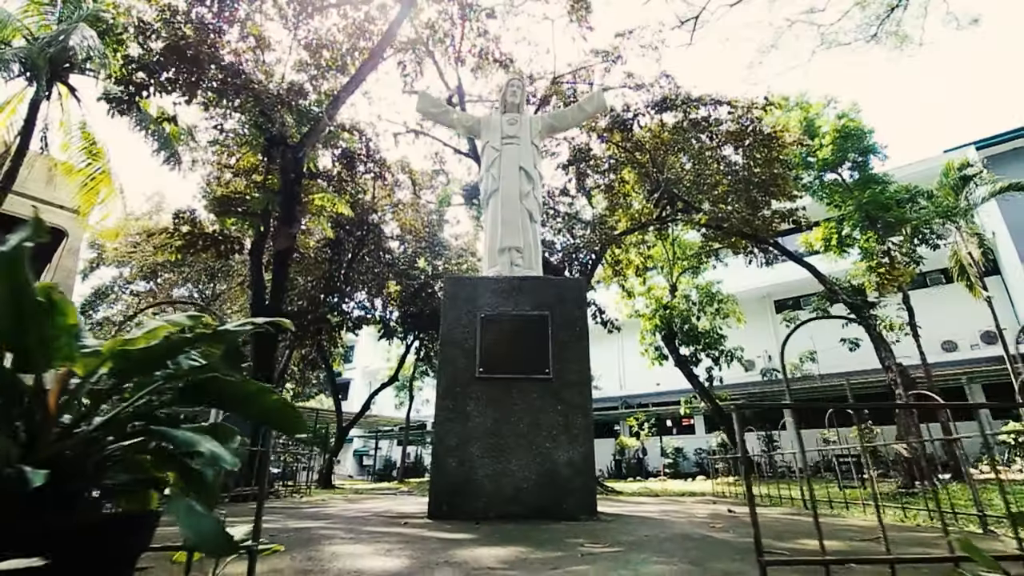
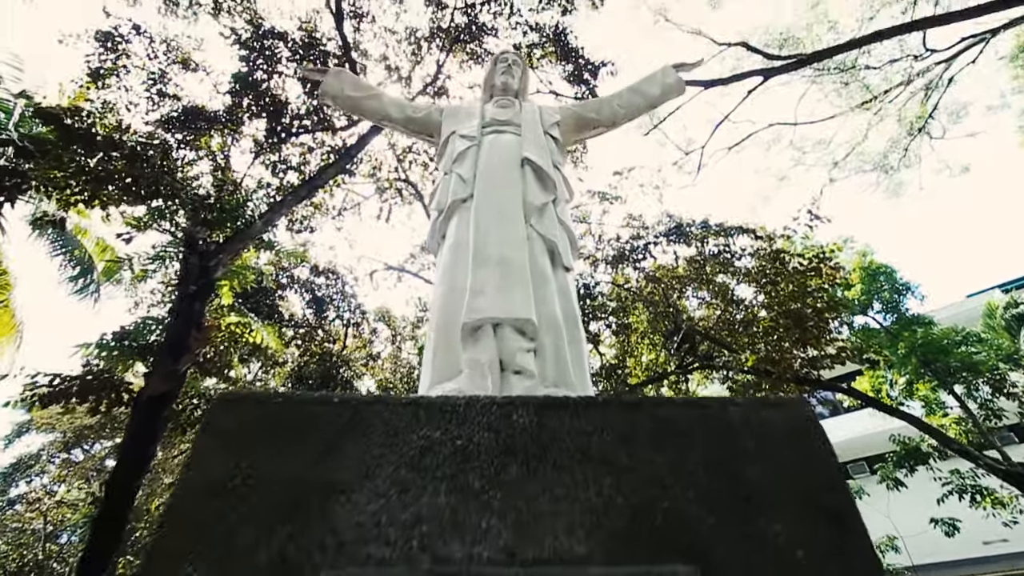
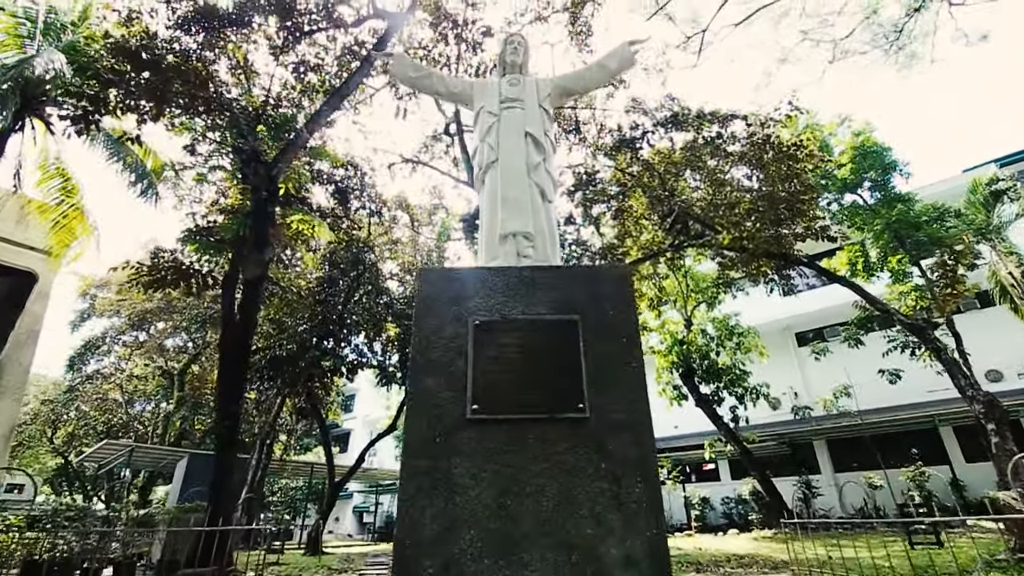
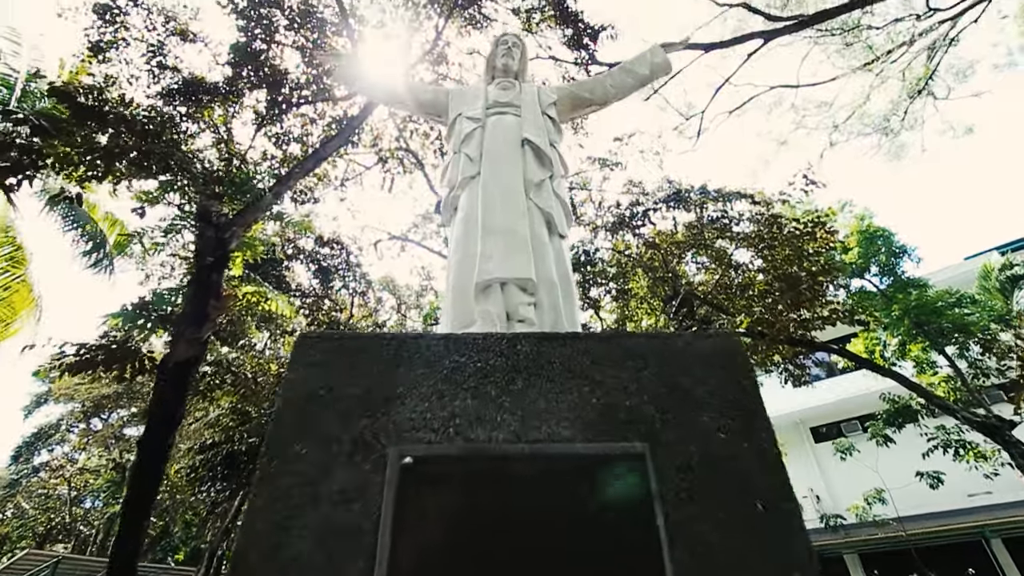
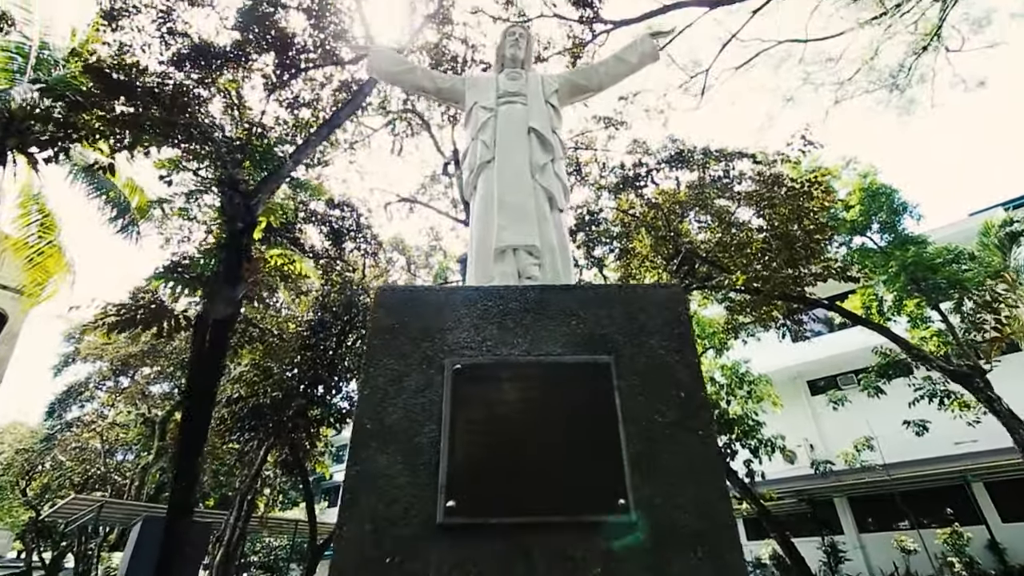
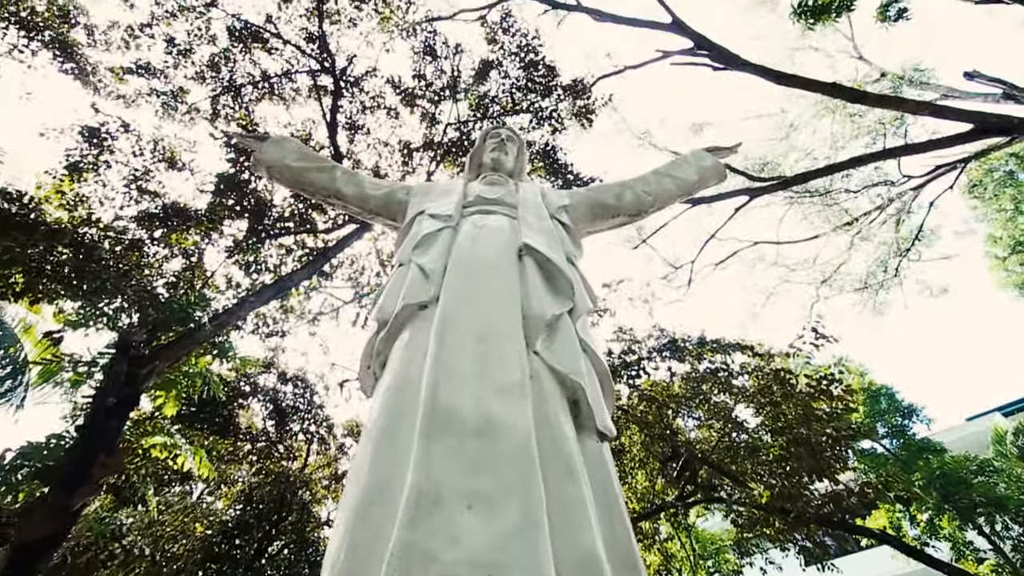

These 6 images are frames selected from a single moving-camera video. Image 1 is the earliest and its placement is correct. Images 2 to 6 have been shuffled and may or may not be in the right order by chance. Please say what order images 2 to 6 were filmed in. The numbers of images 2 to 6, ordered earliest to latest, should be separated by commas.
3, 5, 4, 2, 6
